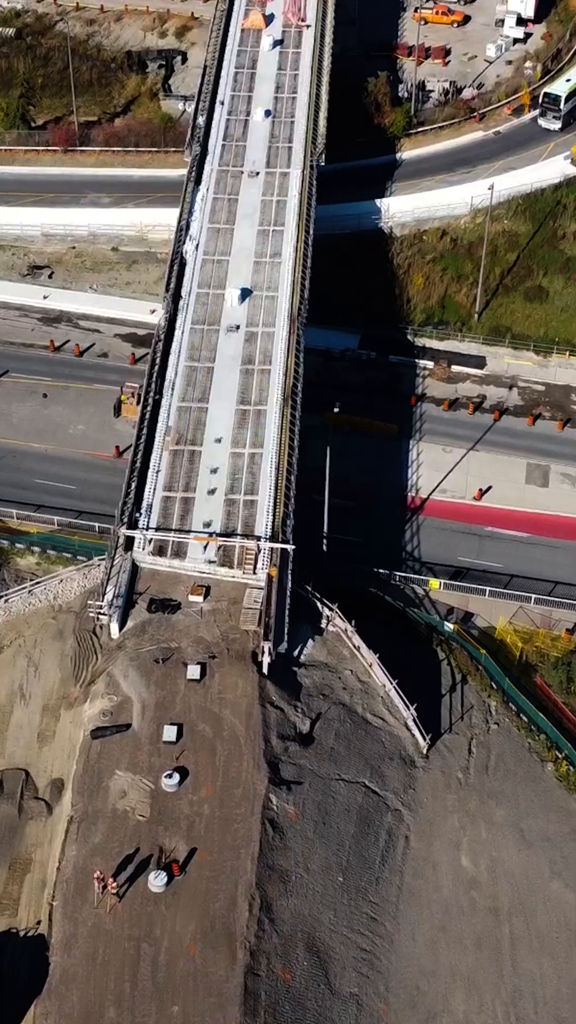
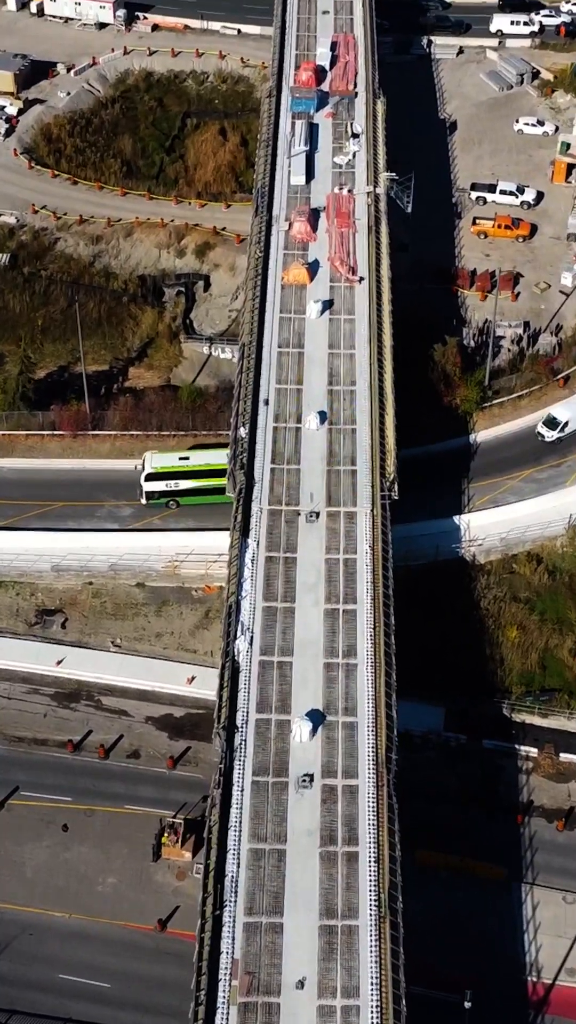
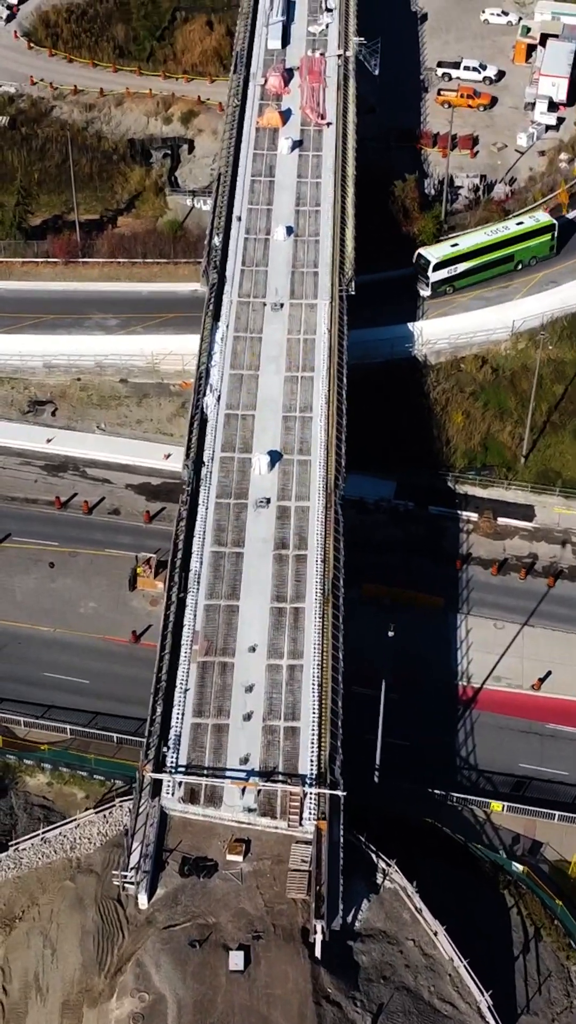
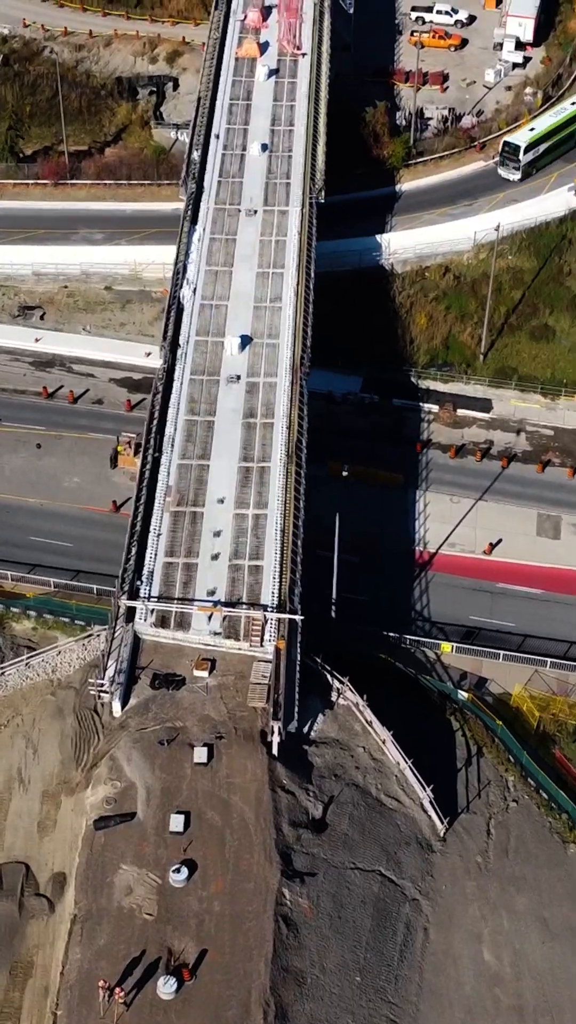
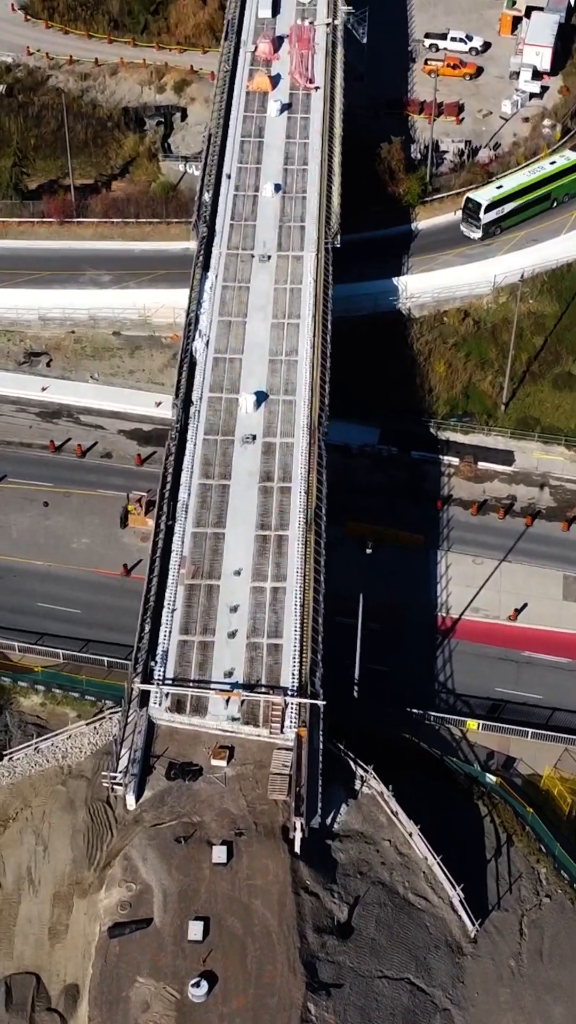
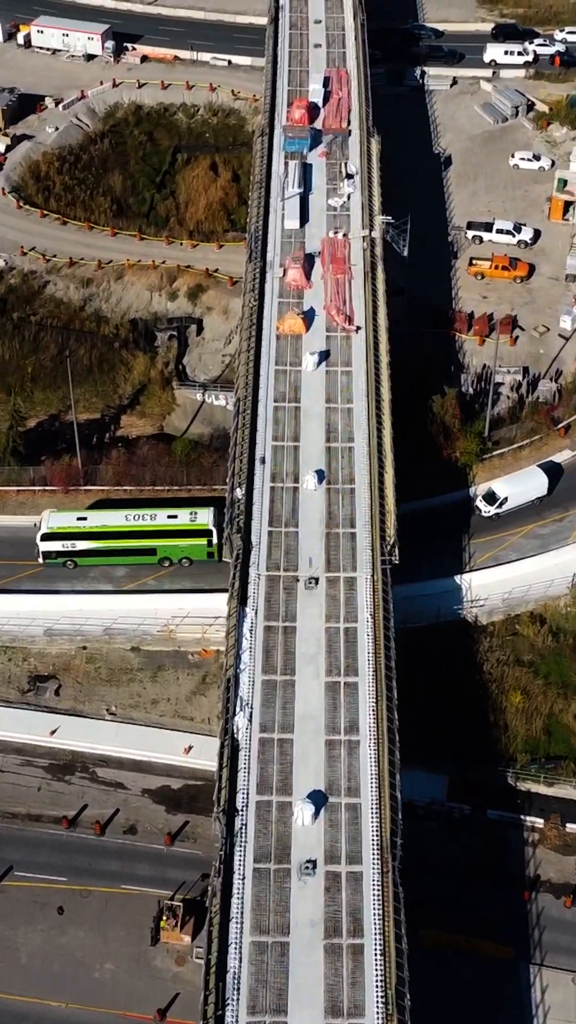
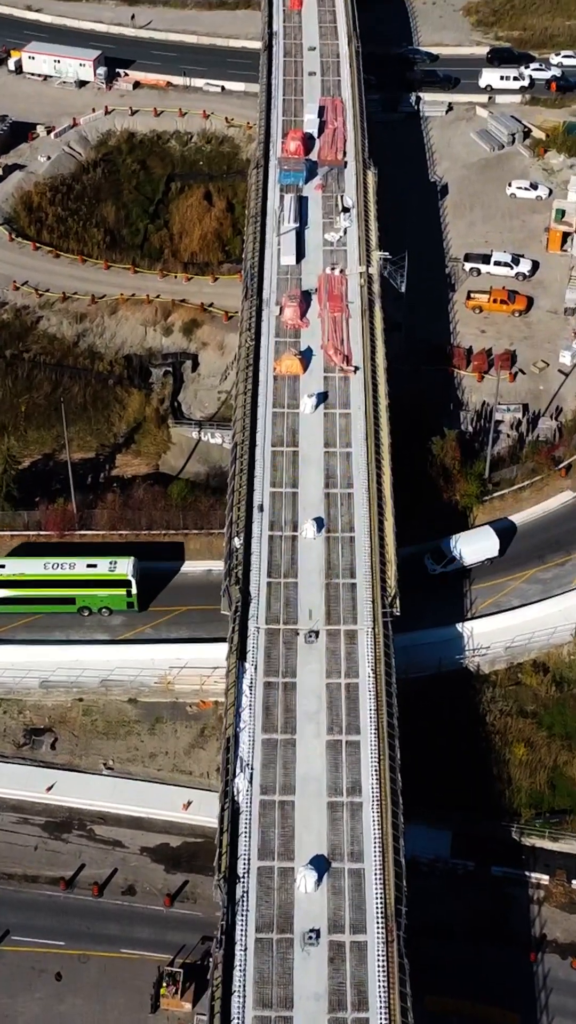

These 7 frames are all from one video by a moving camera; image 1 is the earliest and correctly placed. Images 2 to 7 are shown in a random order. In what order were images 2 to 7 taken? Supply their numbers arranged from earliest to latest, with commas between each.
4, 5, 3, 2, 6, 7
